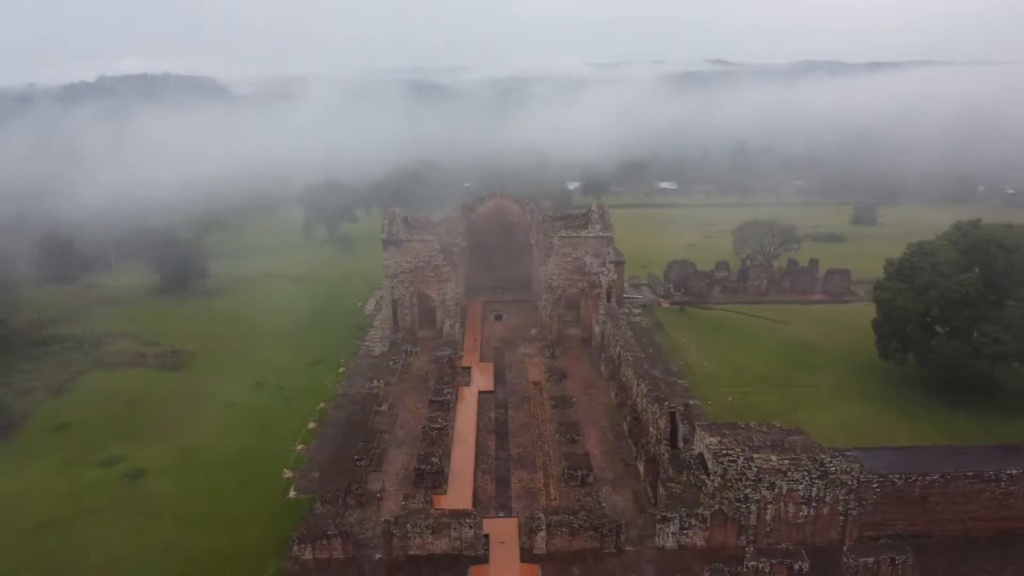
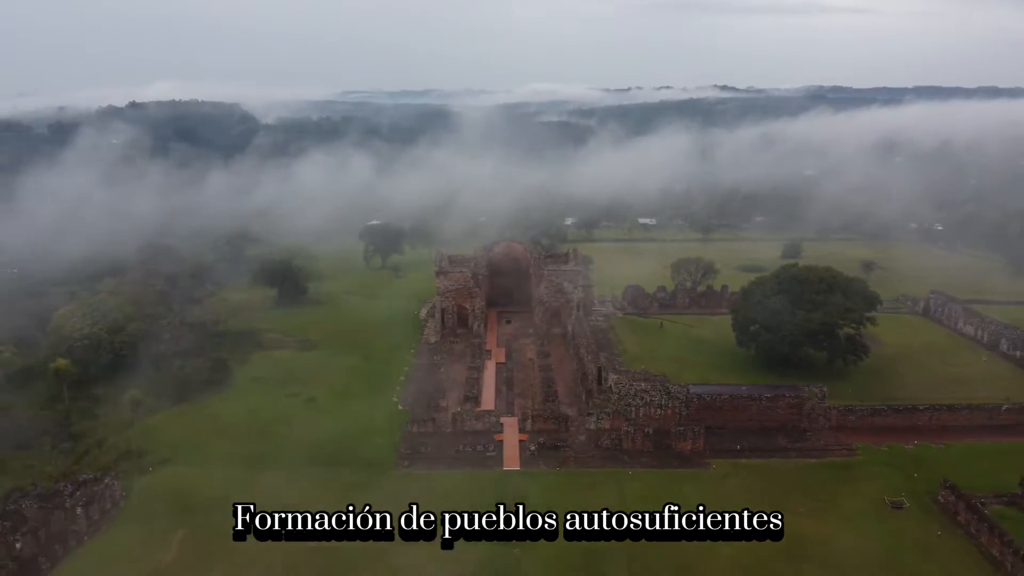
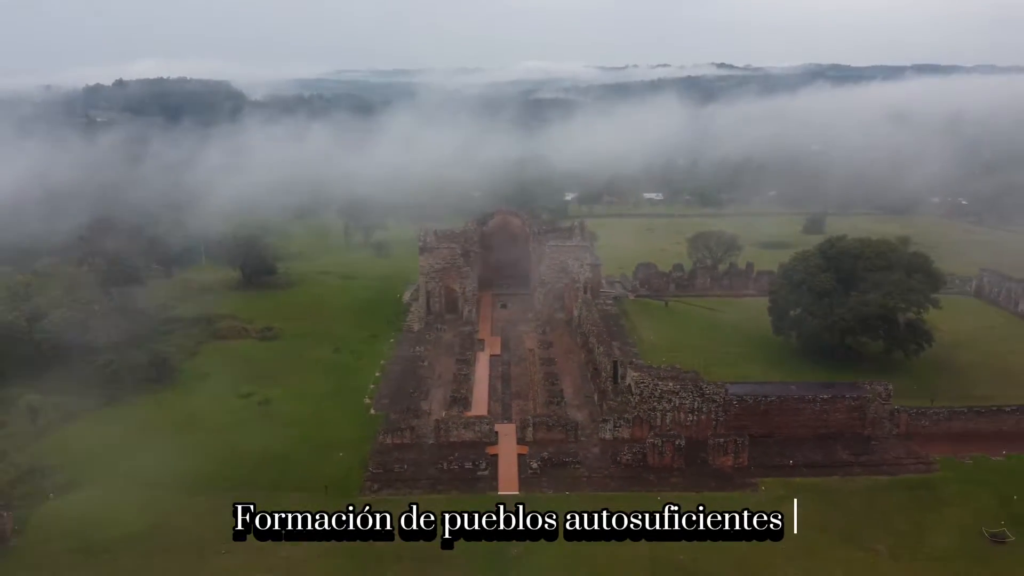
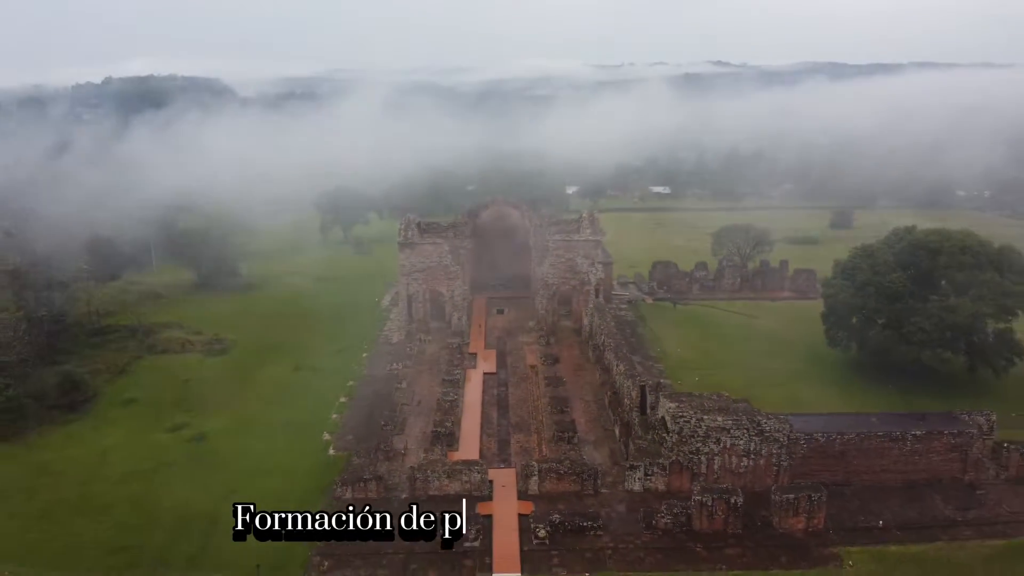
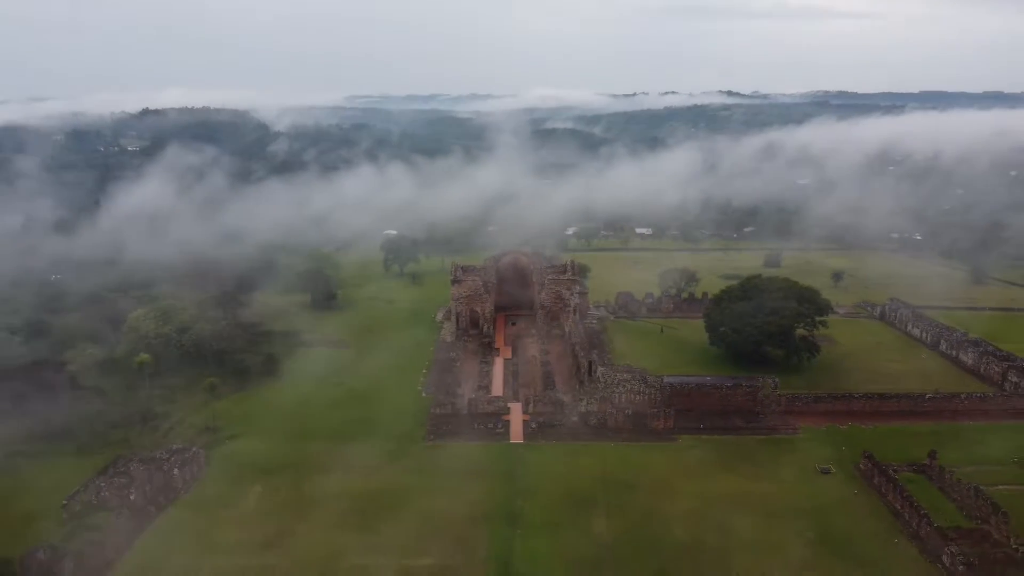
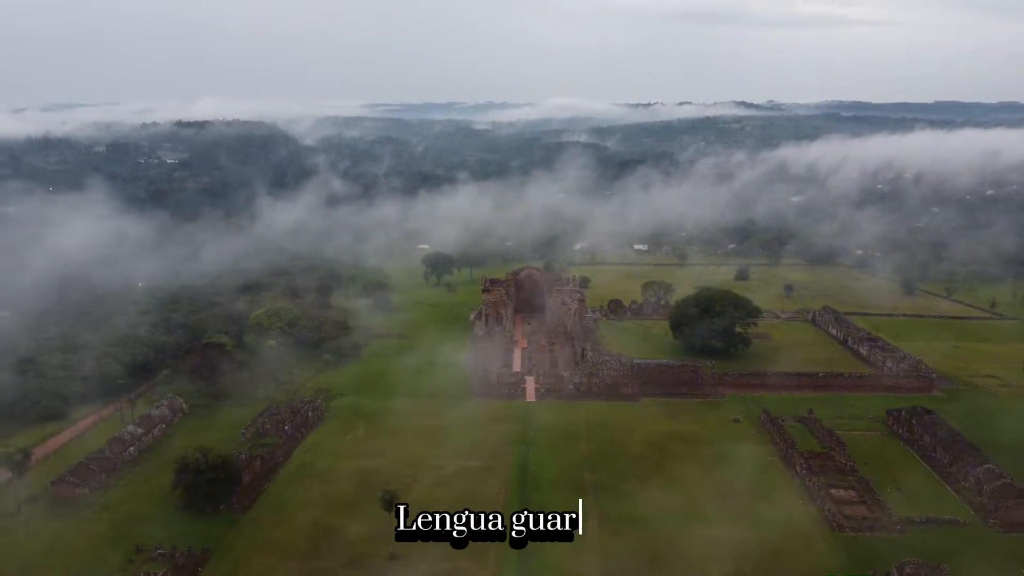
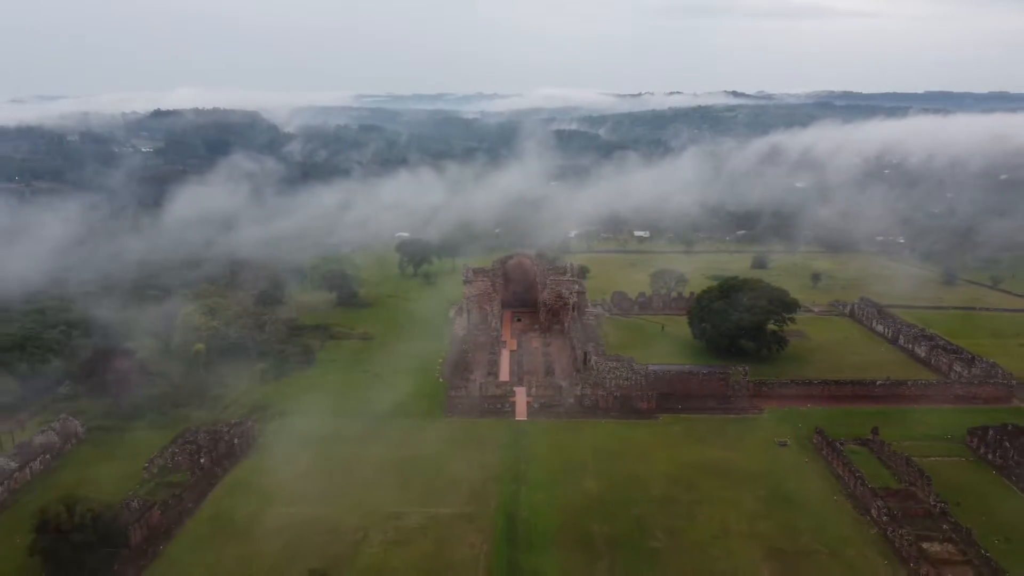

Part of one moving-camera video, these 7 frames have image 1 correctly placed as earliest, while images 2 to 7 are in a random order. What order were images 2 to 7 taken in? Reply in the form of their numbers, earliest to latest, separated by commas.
4, 3, 2, 5, 7, 6
